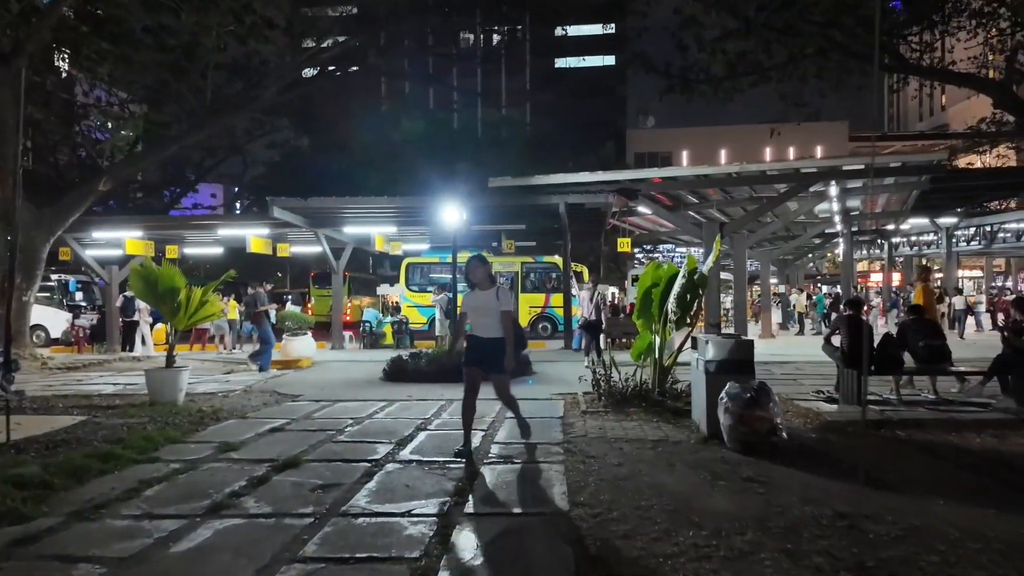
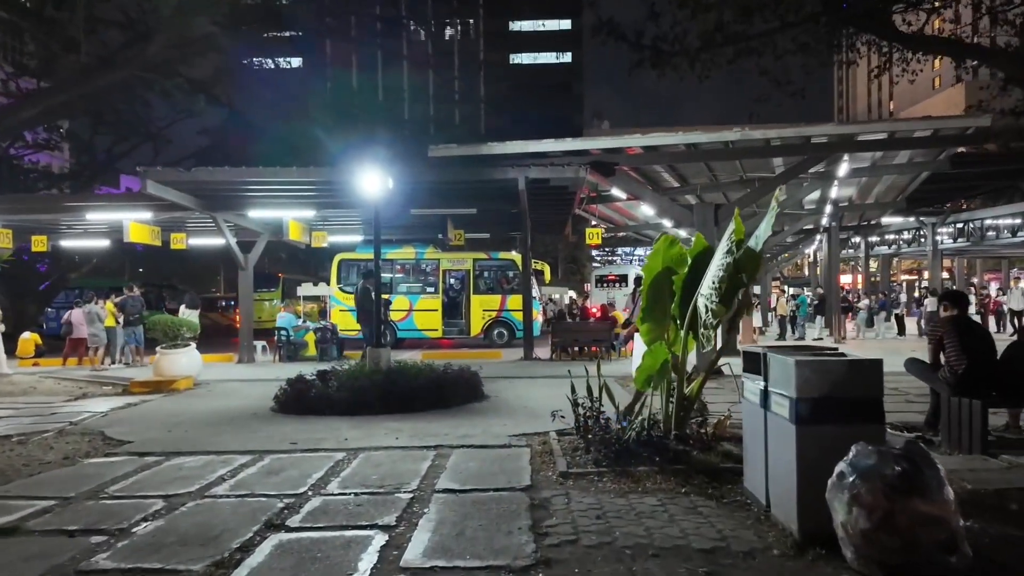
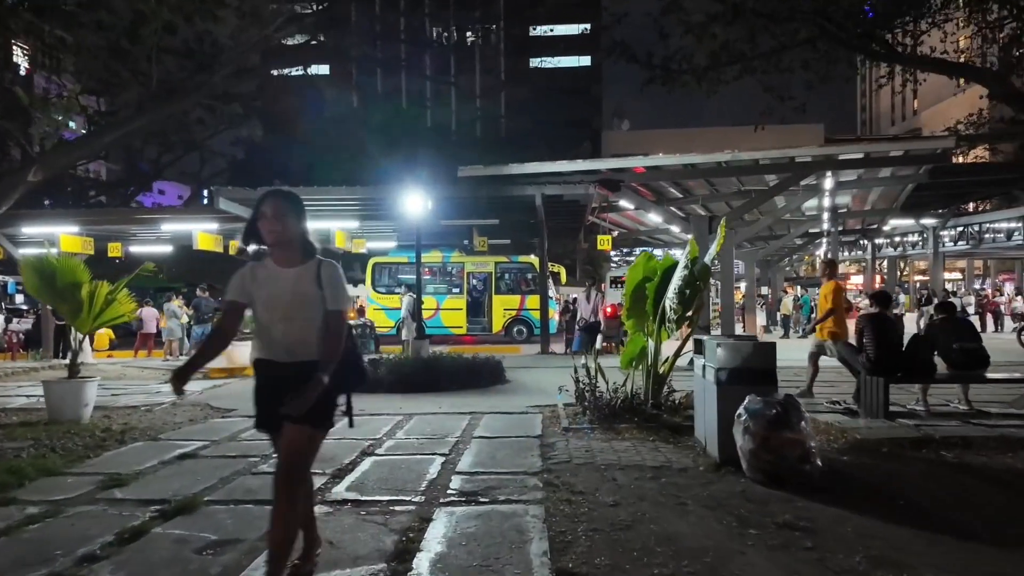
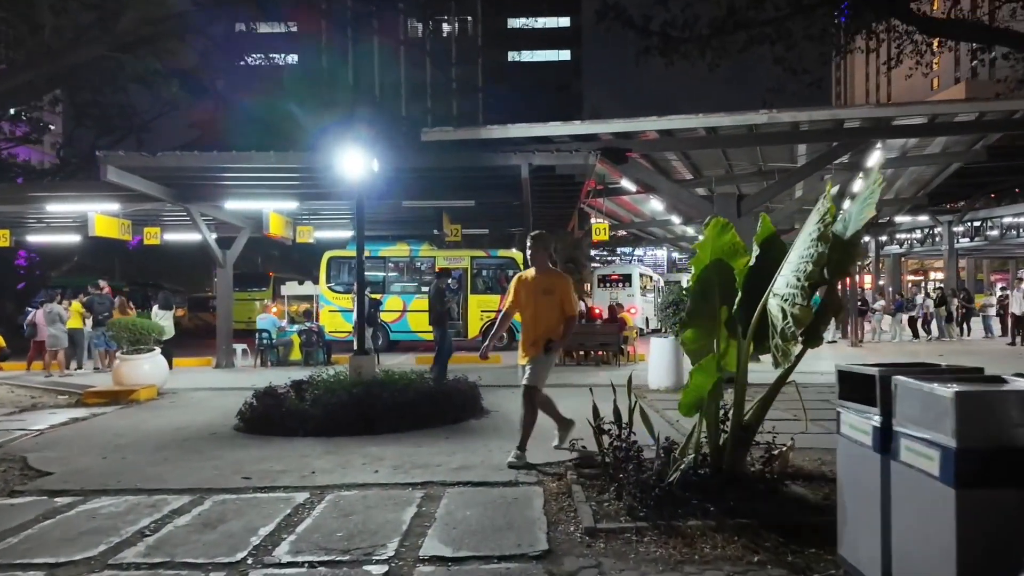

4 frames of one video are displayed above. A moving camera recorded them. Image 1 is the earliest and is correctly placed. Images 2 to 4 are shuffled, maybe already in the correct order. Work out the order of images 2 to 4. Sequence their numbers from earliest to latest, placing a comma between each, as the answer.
3, 2, 4
